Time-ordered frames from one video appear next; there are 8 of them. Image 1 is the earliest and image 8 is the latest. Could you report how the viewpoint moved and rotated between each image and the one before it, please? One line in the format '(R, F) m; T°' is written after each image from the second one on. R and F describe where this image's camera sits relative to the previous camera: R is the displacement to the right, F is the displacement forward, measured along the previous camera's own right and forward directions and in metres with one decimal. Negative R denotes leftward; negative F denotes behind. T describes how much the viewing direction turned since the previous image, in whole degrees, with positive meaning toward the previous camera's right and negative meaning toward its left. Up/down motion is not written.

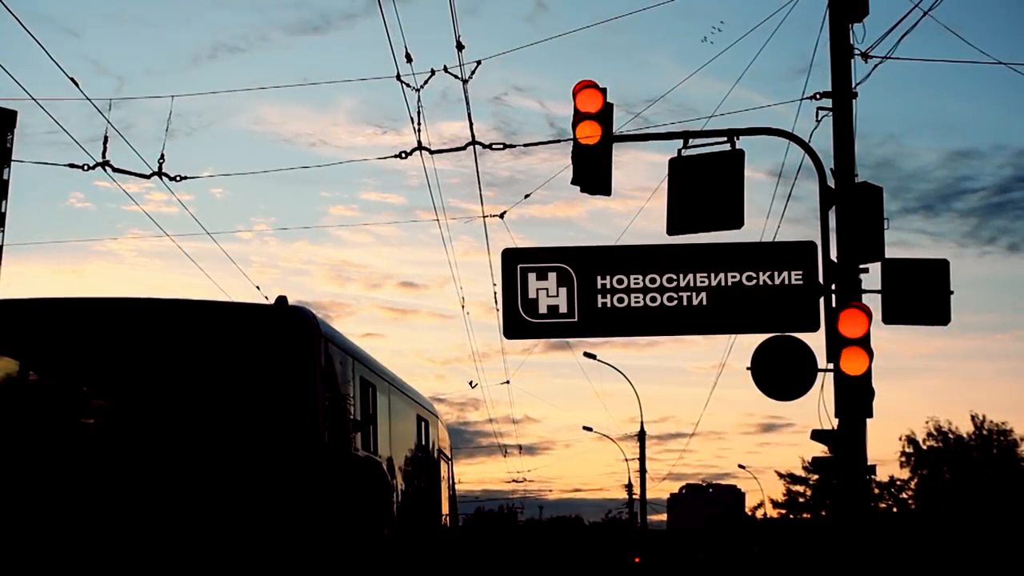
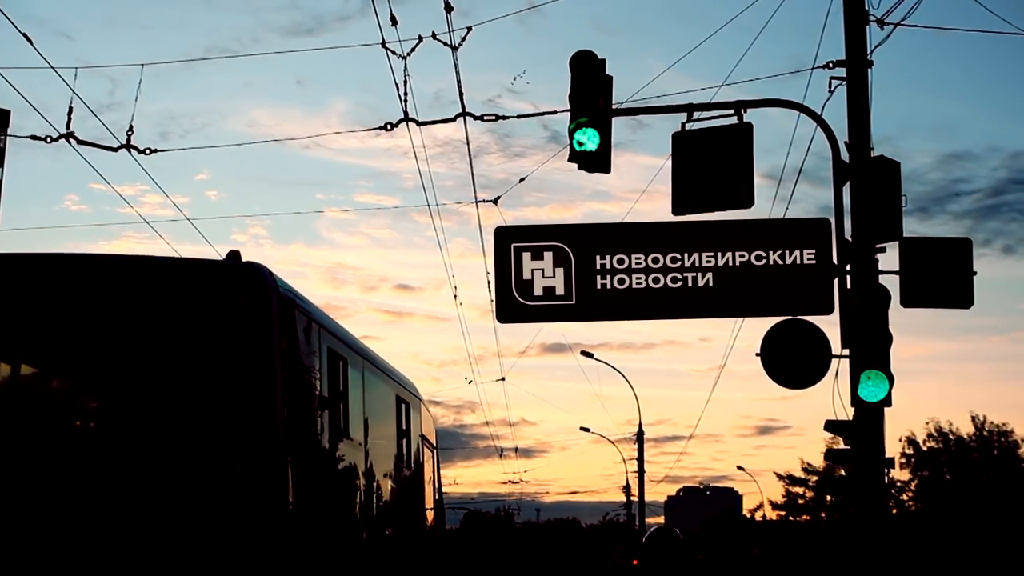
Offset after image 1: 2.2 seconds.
(0.0, +0.8) m; 0°
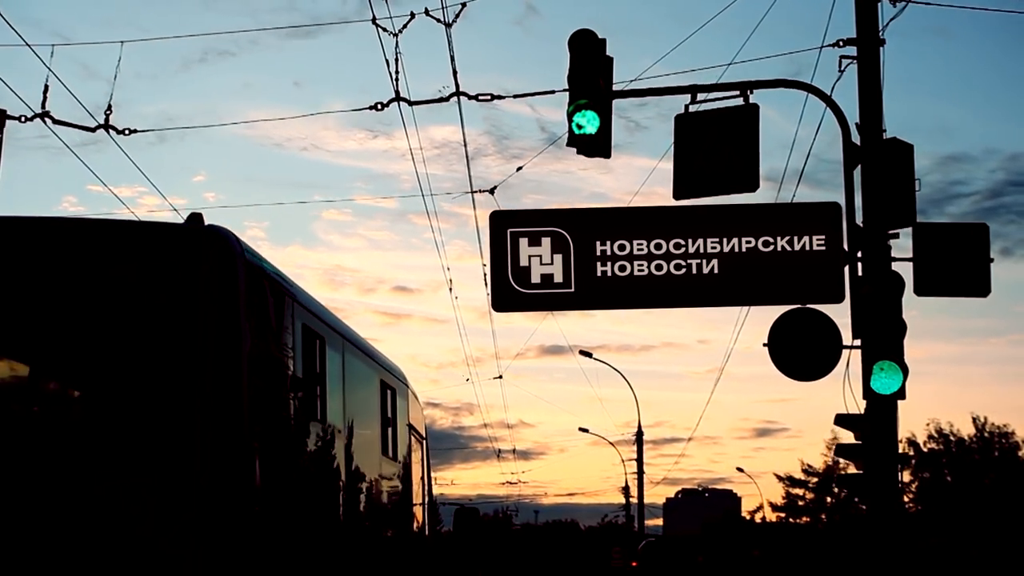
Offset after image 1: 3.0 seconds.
(0.0, +0.5) m; 0°
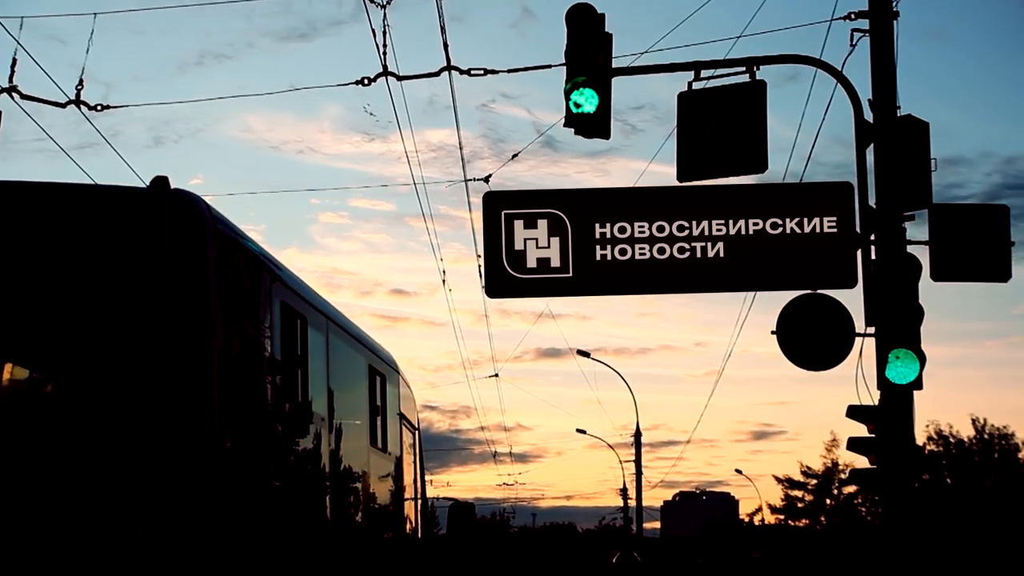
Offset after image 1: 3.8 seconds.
(0.0, +0.6) m; 0°
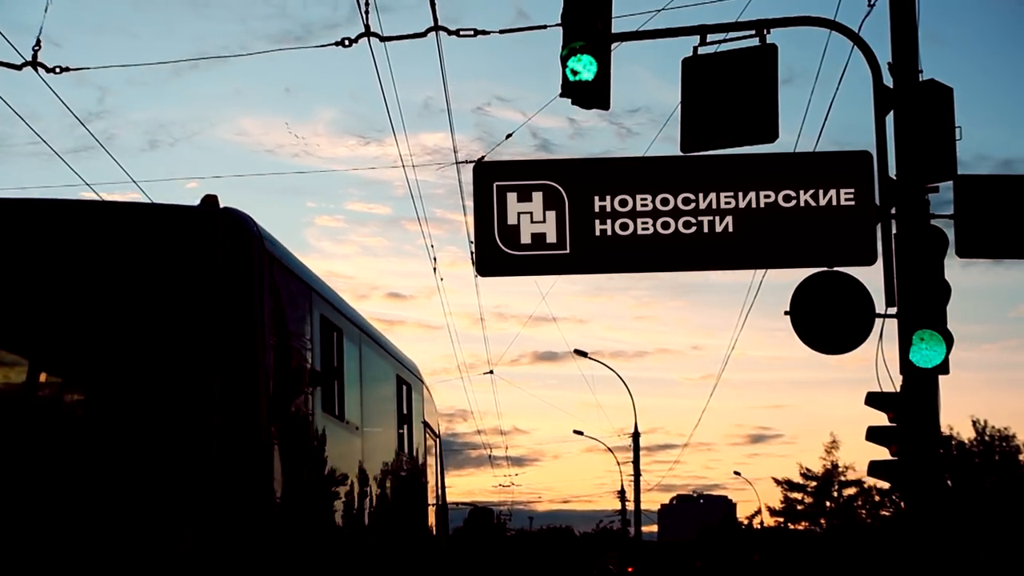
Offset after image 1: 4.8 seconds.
(0.0, +0.8) m; 0°
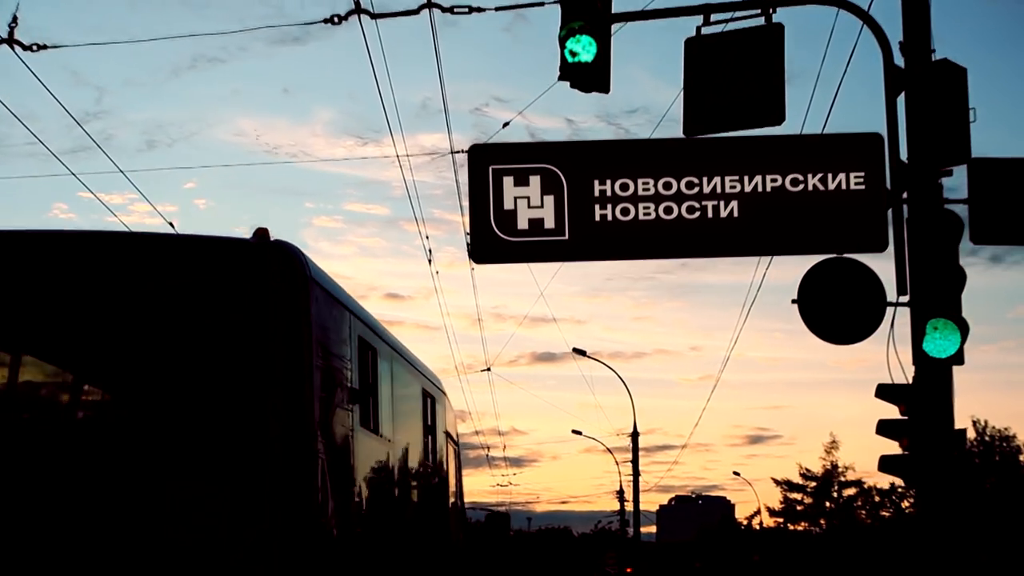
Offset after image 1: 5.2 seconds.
(0.0, +0.4) m; 0°
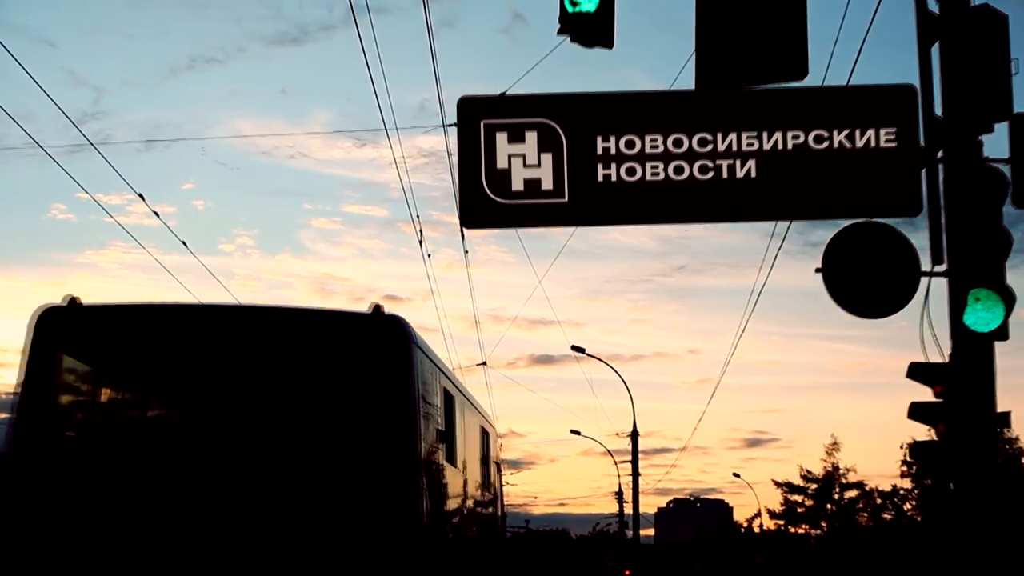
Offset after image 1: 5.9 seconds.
(0.0, +0.9) m; 0°
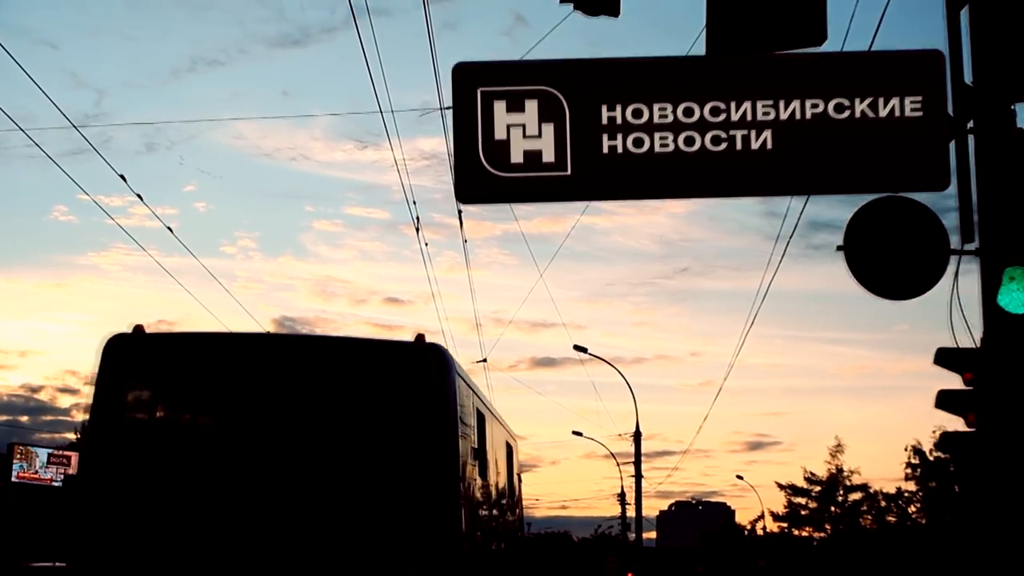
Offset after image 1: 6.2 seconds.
(0.0, +0.6) m; 0°
